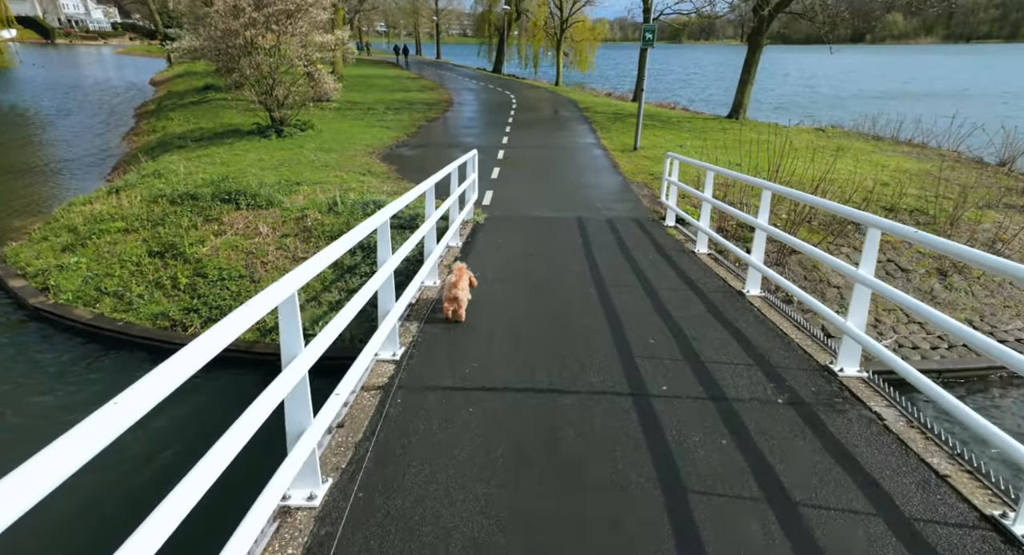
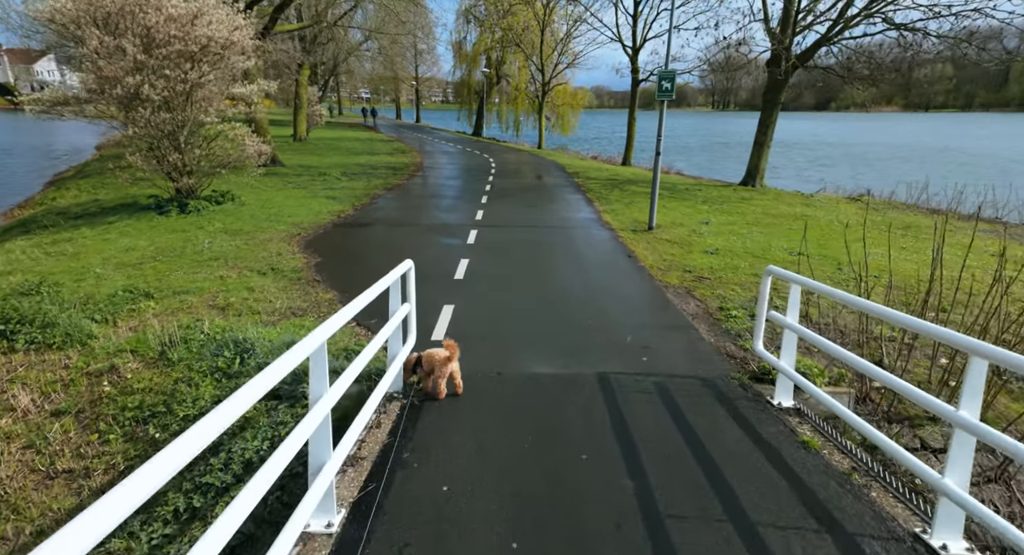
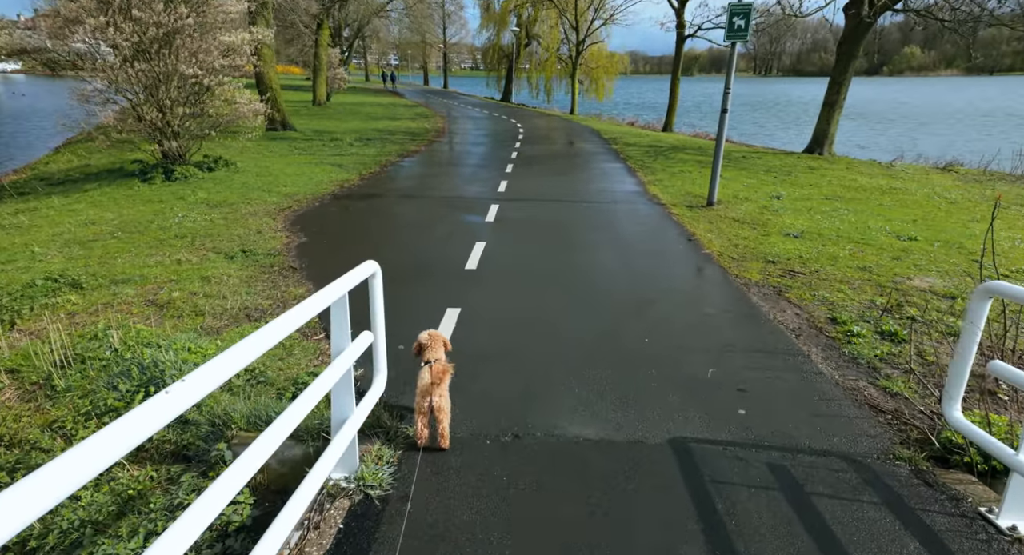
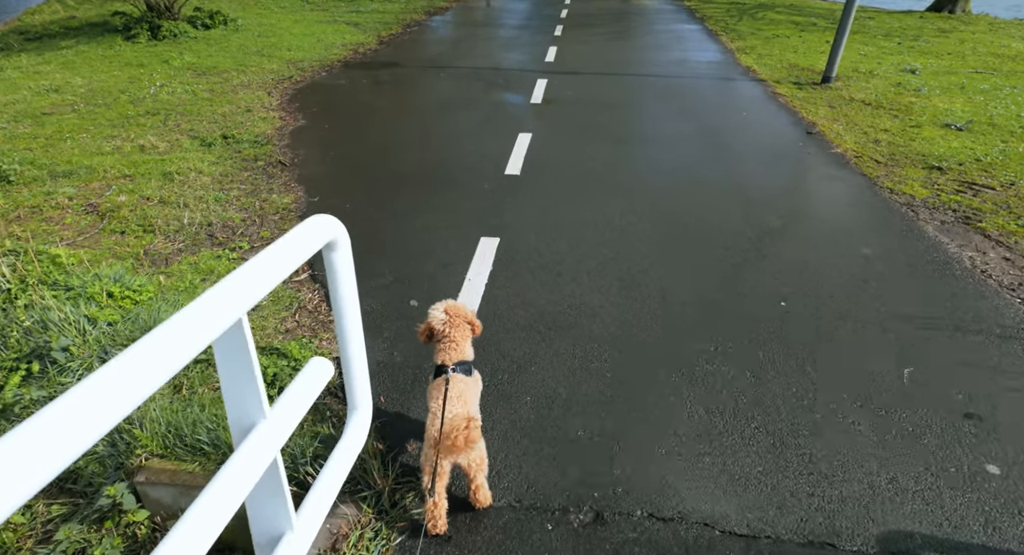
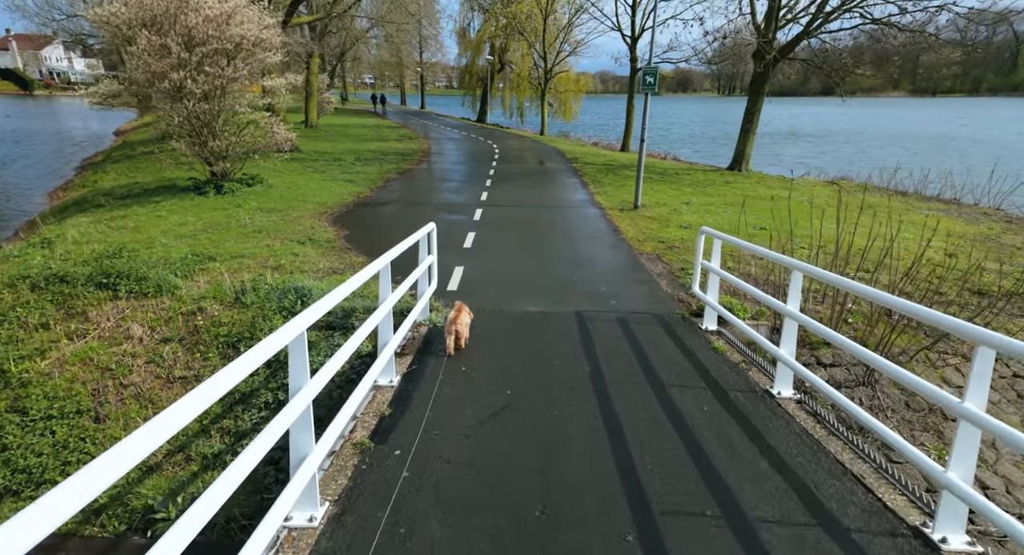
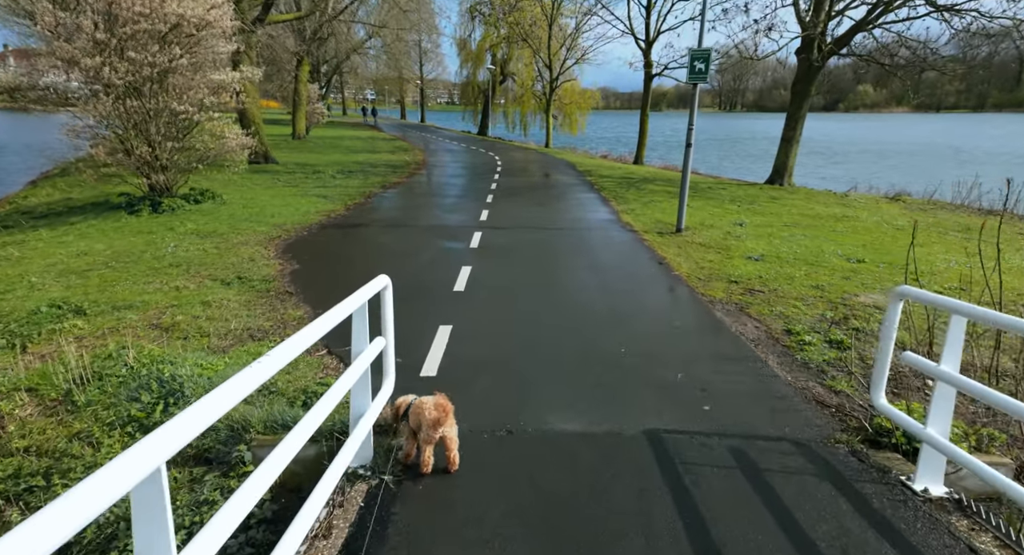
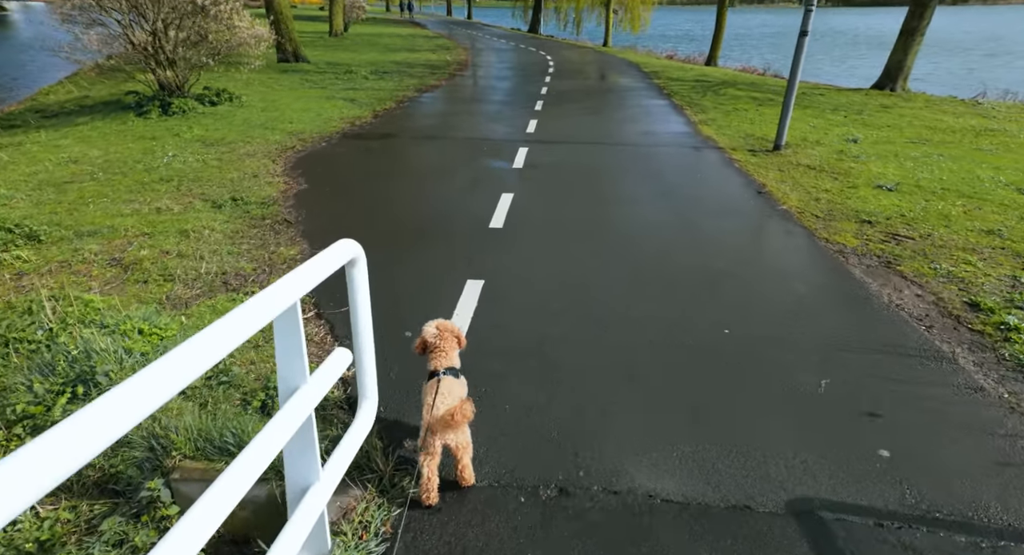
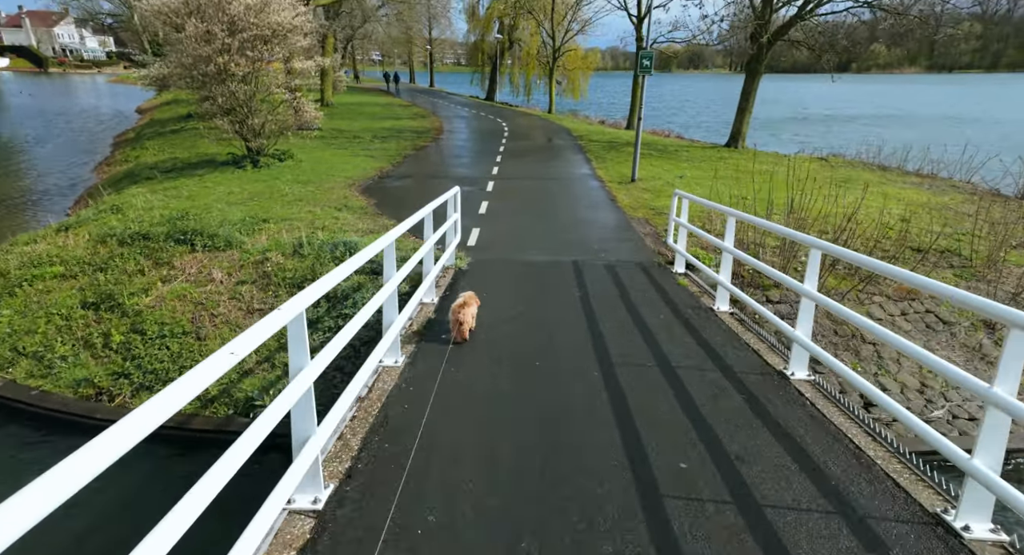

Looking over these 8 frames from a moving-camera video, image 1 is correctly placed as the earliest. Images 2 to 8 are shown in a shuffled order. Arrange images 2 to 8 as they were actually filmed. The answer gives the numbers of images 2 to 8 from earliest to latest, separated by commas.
8, 5, 2, 6, 3, 7, 4
